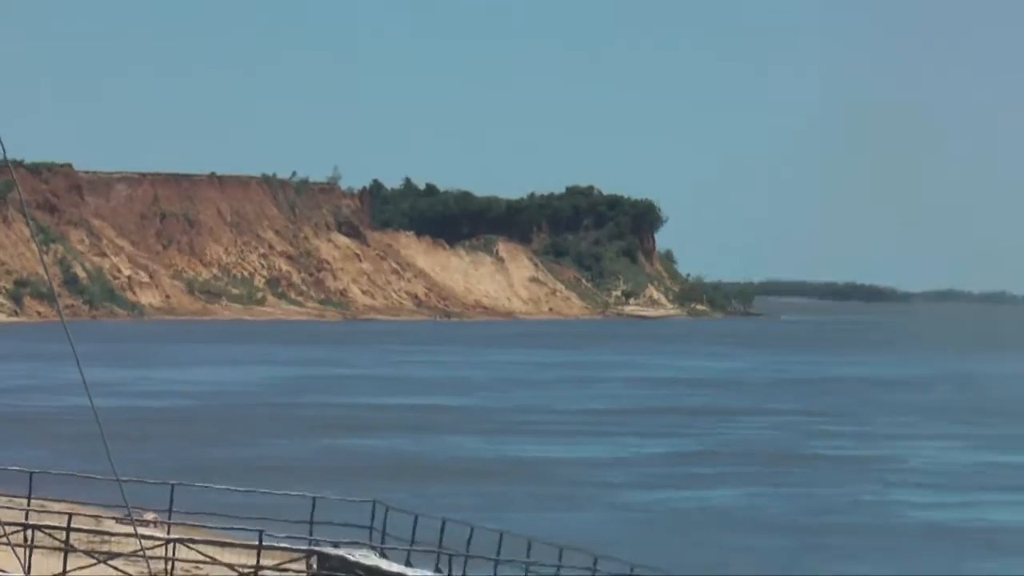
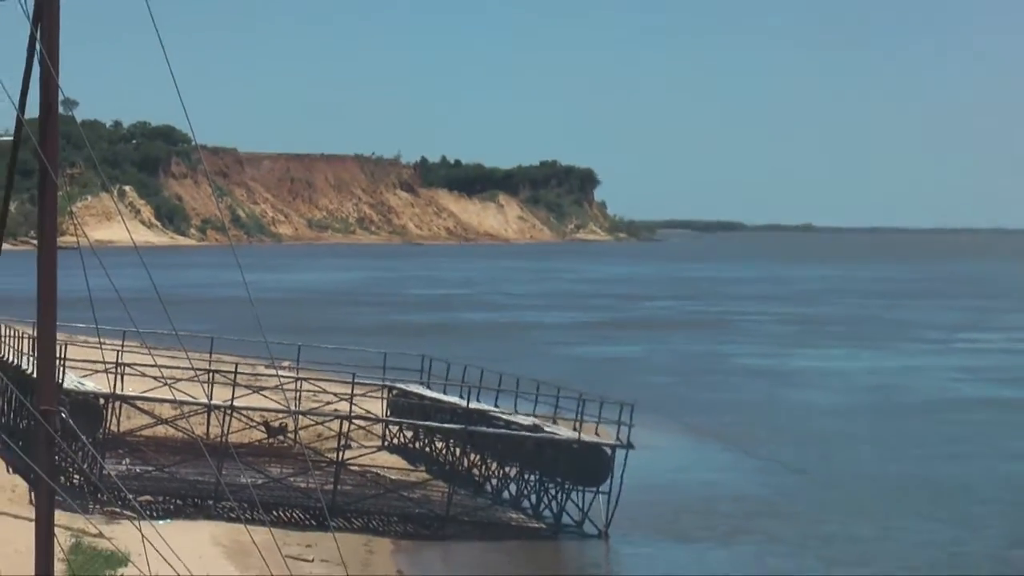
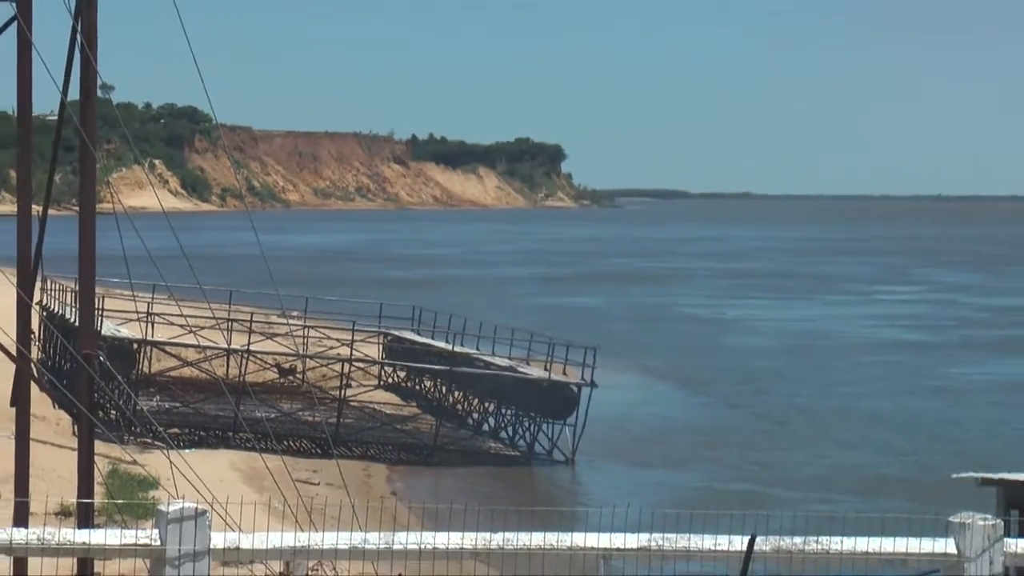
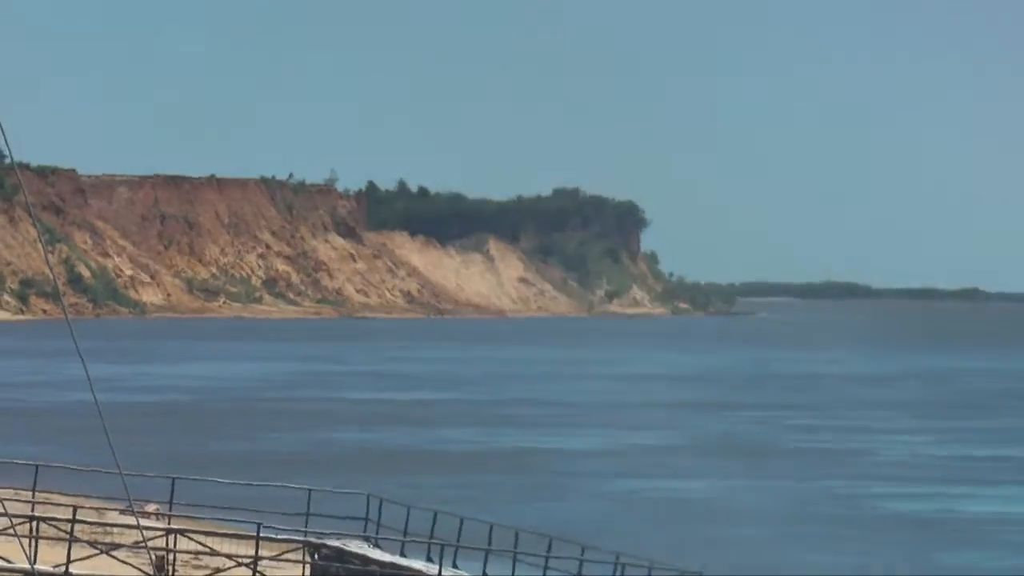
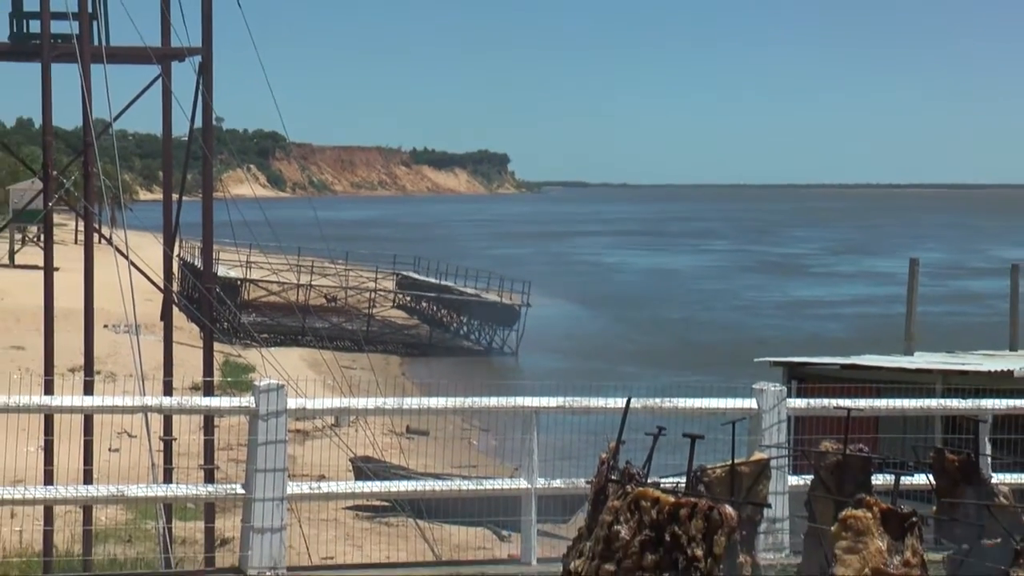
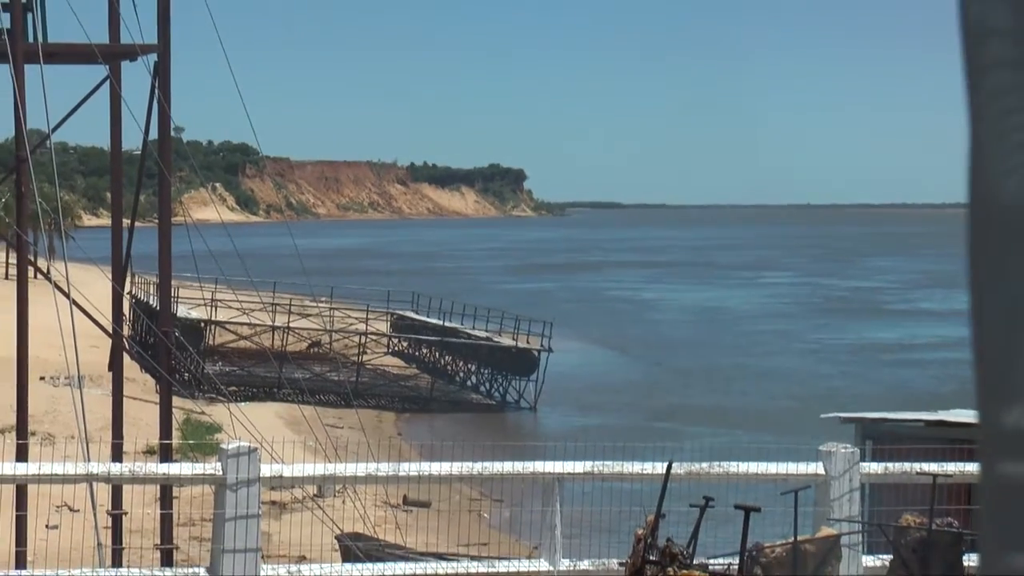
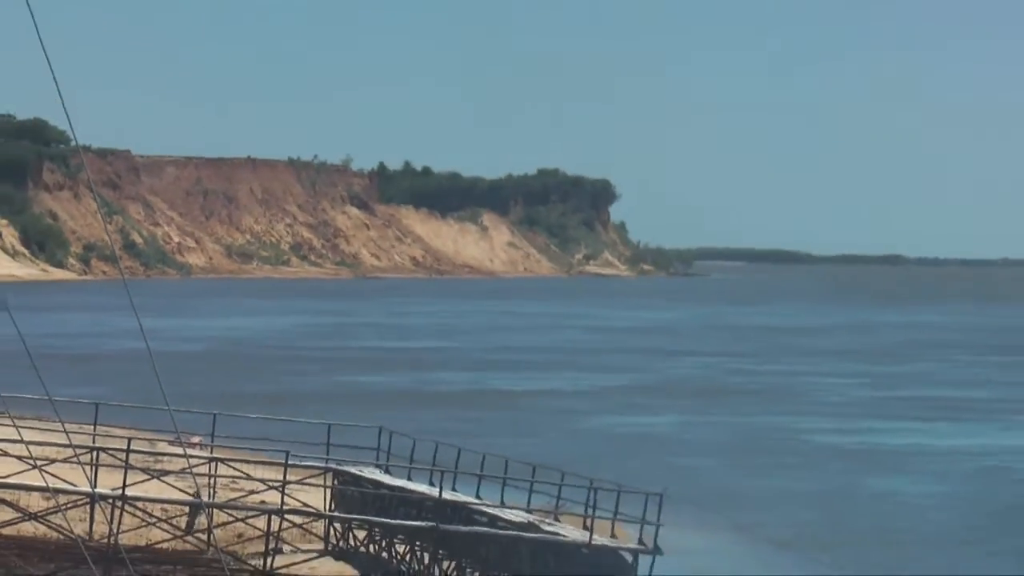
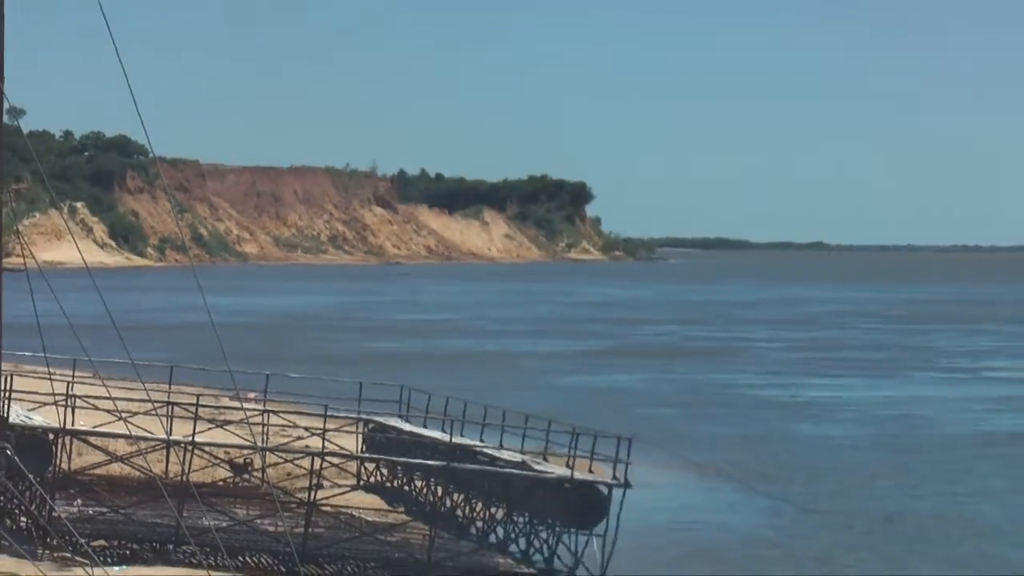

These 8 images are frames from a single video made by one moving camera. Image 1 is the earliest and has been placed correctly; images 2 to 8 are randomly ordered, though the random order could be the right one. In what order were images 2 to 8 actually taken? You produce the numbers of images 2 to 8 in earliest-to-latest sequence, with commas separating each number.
4, 7, 8, 2, 3, 6, 5
